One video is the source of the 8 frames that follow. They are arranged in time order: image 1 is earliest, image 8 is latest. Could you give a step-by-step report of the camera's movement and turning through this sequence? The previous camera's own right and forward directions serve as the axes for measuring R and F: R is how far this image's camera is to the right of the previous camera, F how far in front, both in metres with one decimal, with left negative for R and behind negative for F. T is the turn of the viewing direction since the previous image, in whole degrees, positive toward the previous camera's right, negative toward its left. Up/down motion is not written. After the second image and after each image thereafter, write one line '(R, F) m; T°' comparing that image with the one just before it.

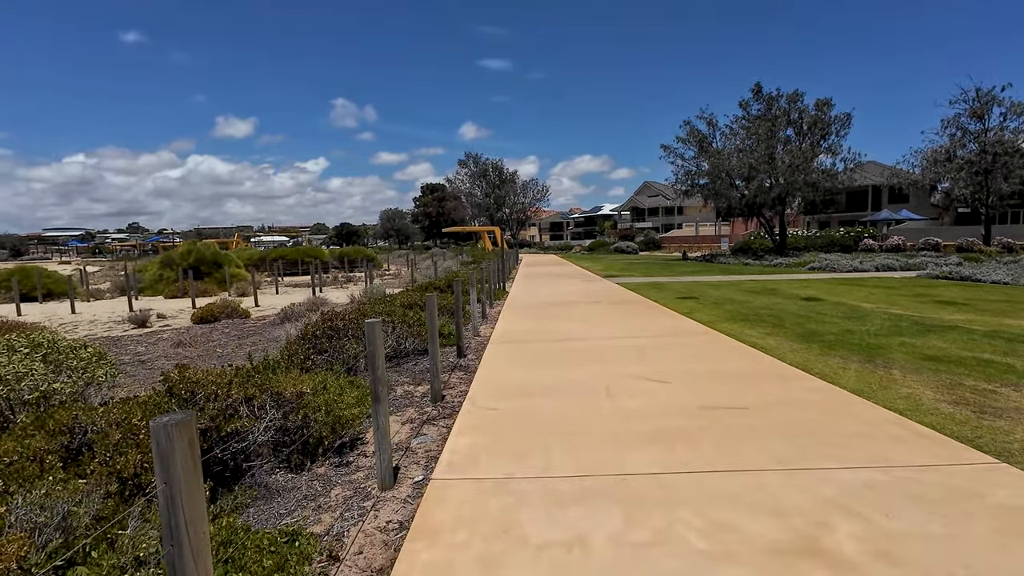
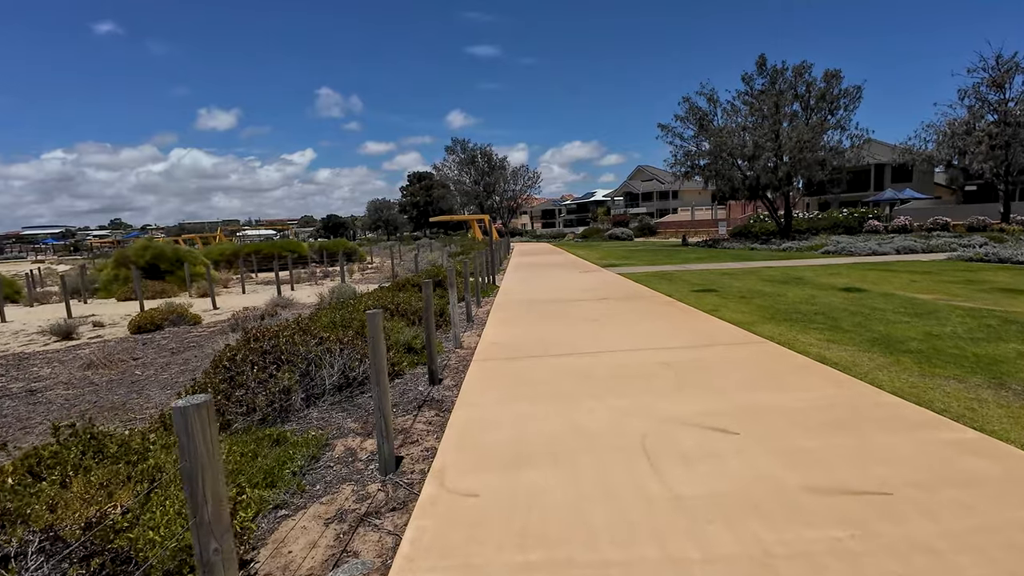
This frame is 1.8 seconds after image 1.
(0.0, +1.8) m; +1°
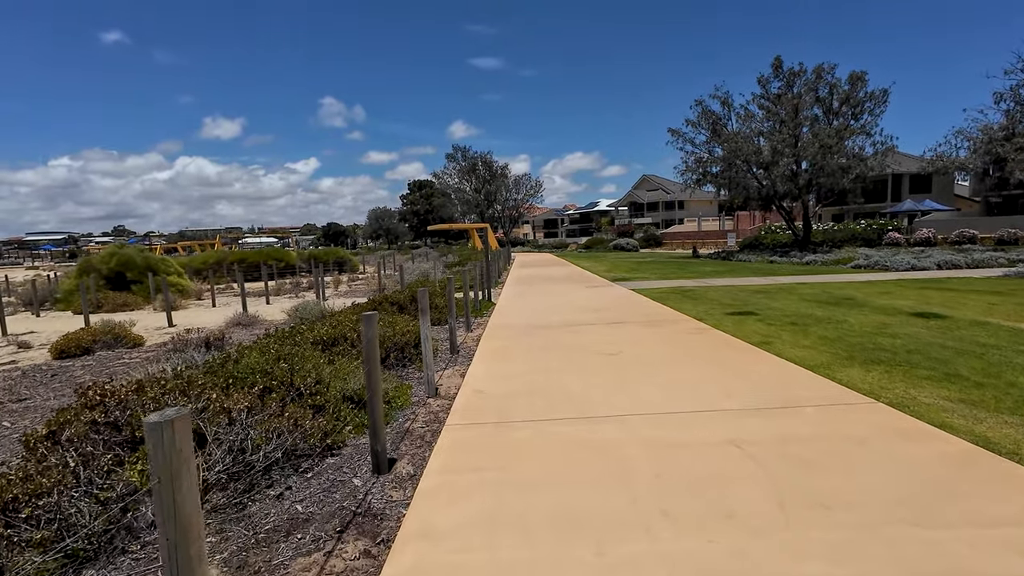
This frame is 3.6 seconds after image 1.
(+0.1, +1.9) m; 0°
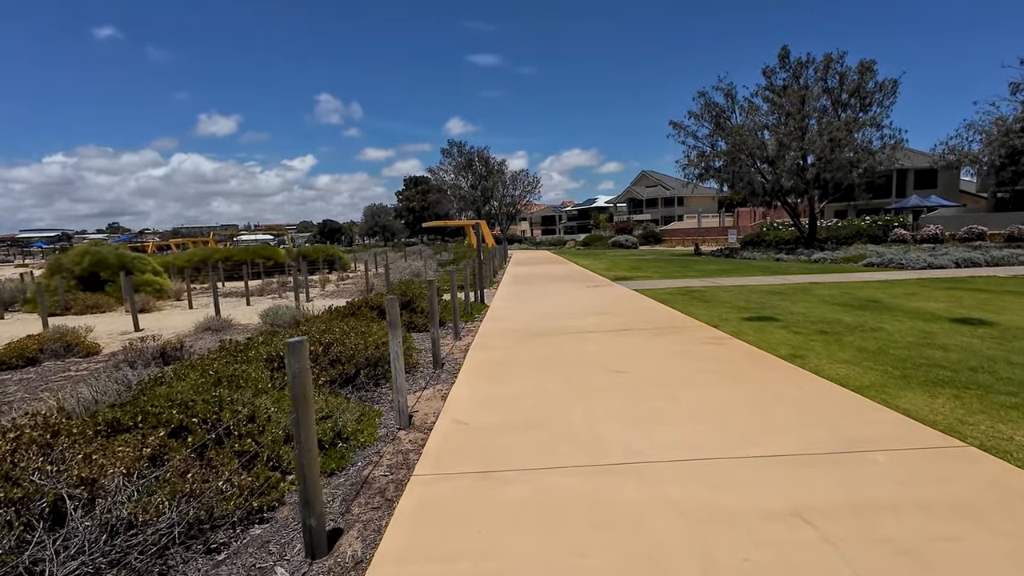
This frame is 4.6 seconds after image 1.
(+0.1, +1.0) m; 0°
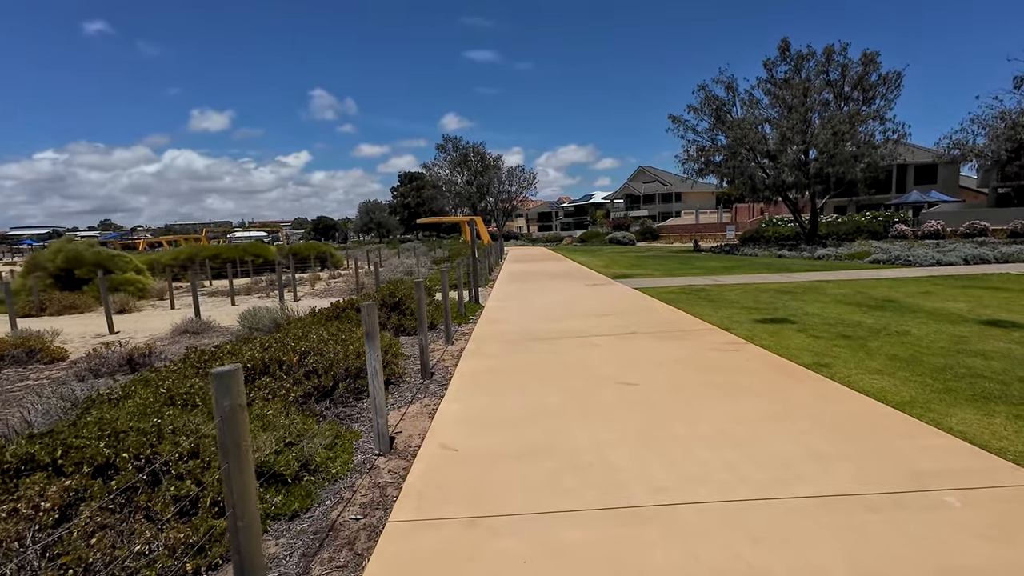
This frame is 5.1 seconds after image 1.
(0.0, +0.6) m; 0°
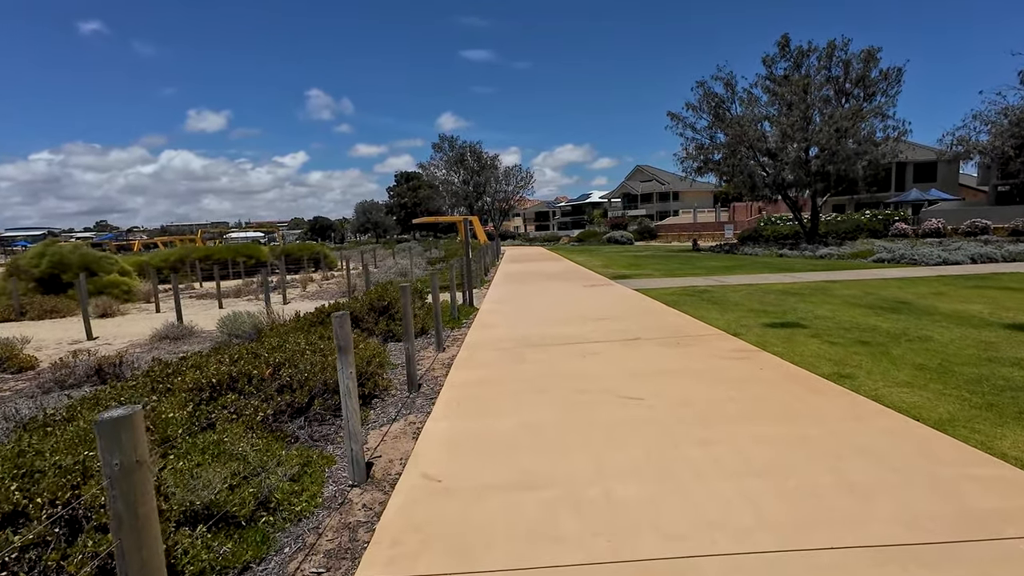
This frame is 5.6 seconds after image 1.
(0.0, +0.5) m; 0°
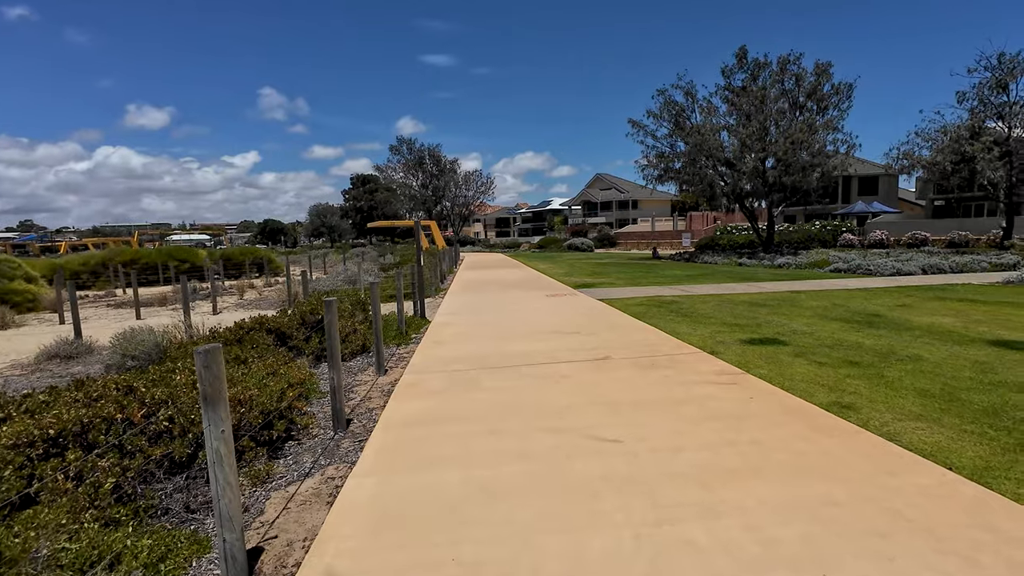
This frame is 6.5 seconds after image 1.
(+0.1, +0.9) m; +5°
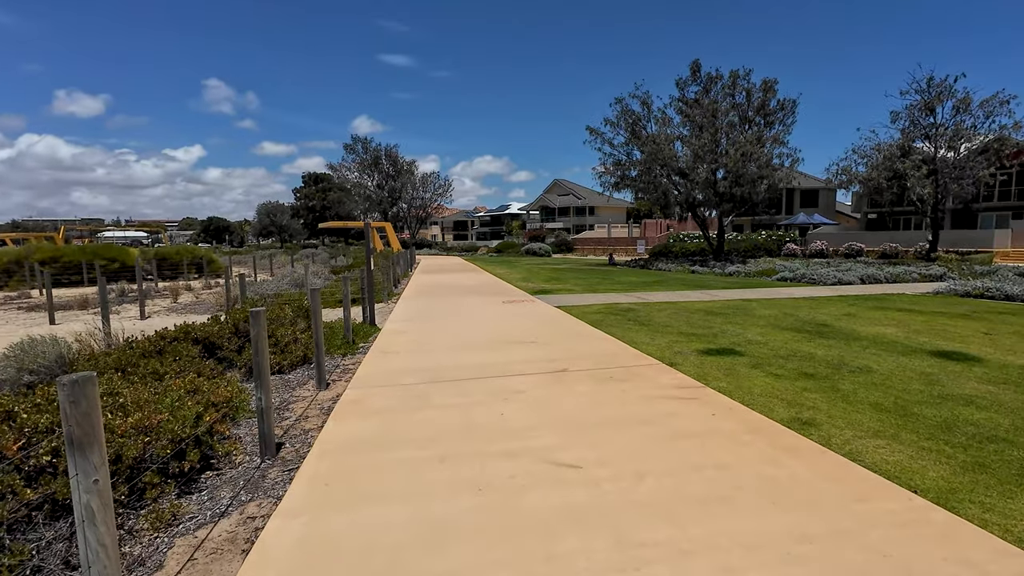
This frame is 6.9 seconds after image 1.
(0.0, +0.3) m; +5°
